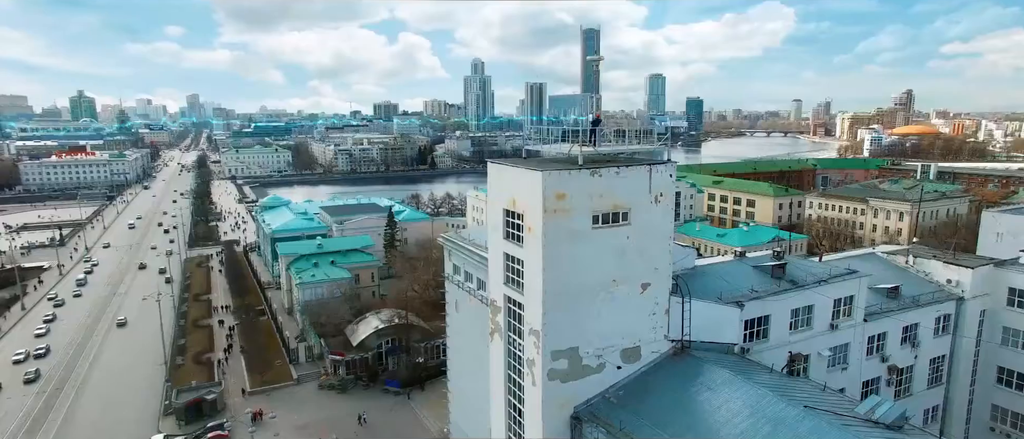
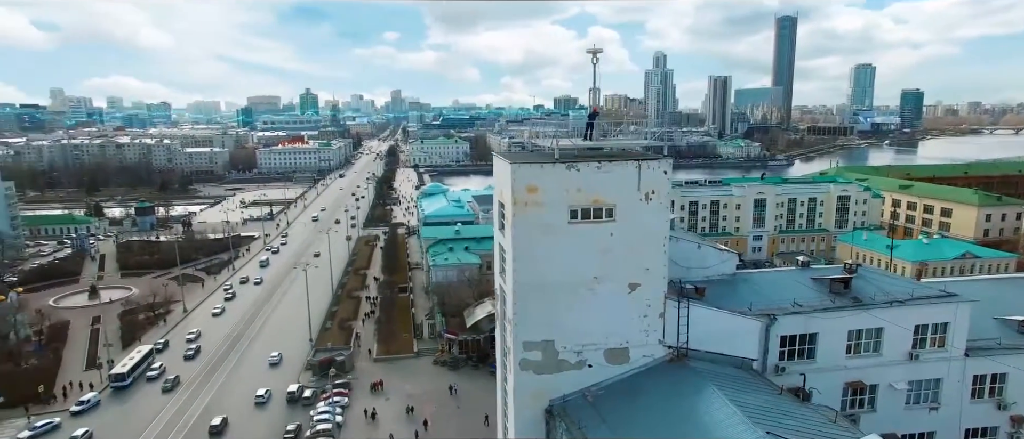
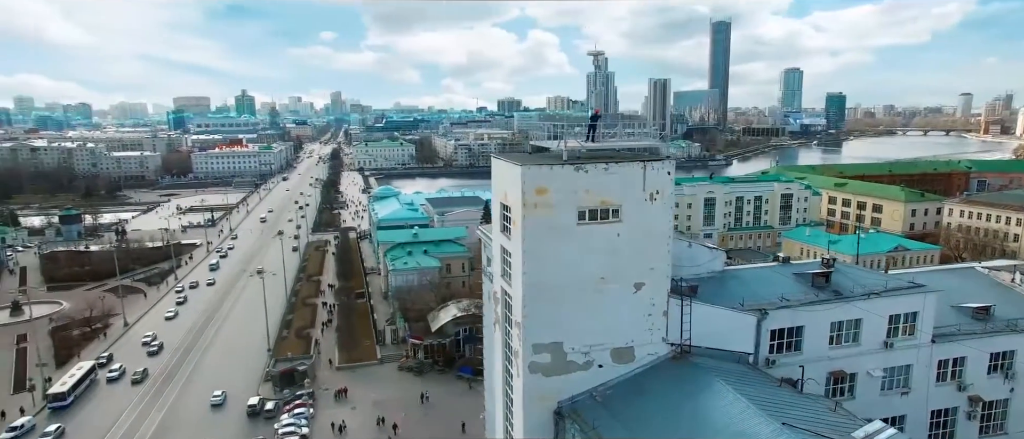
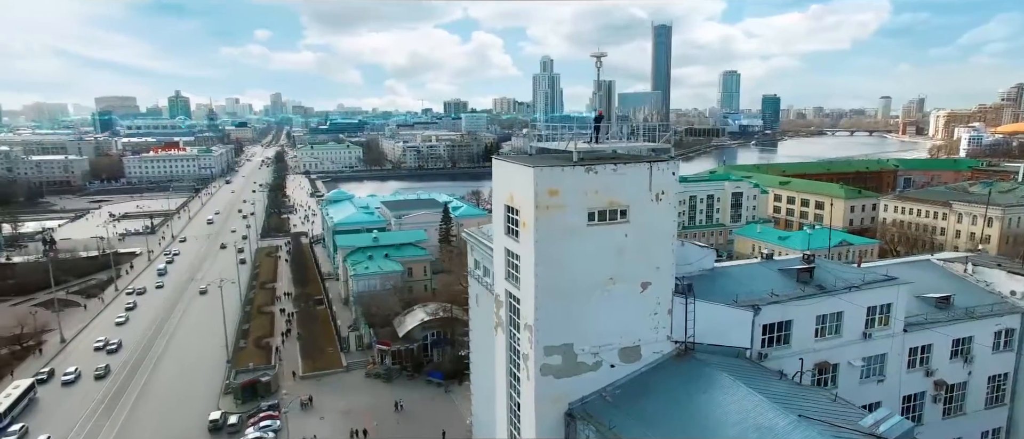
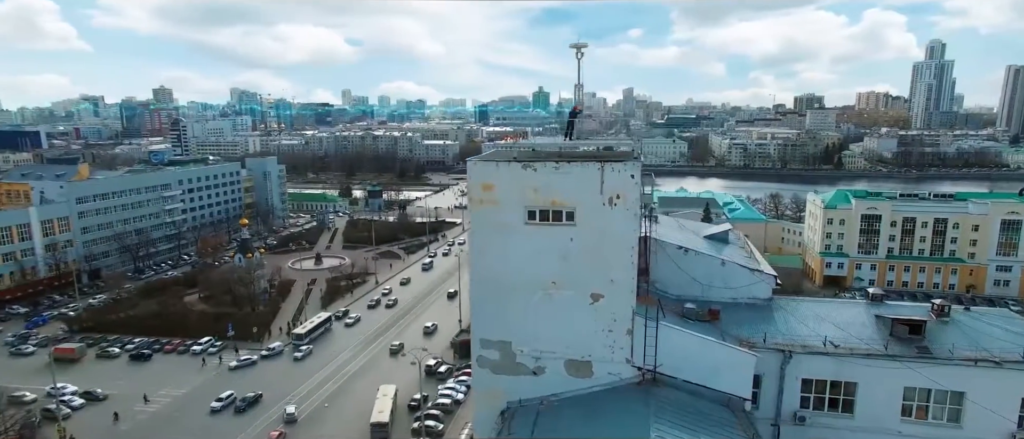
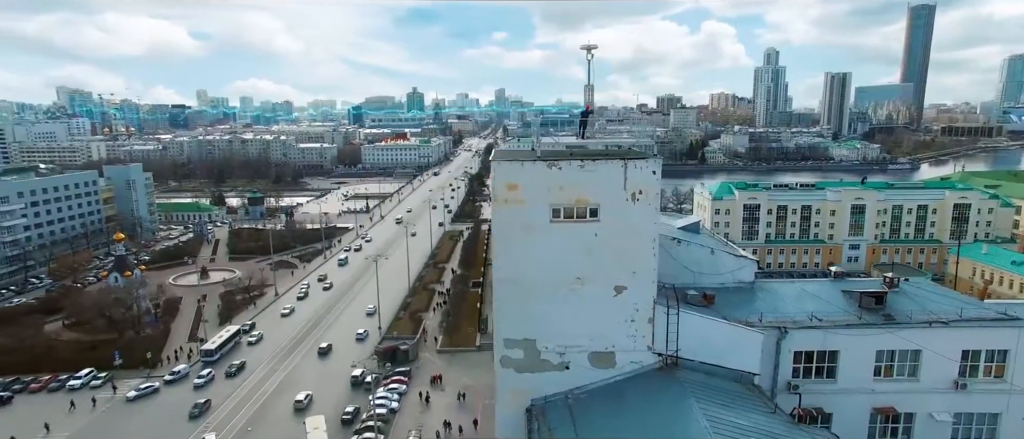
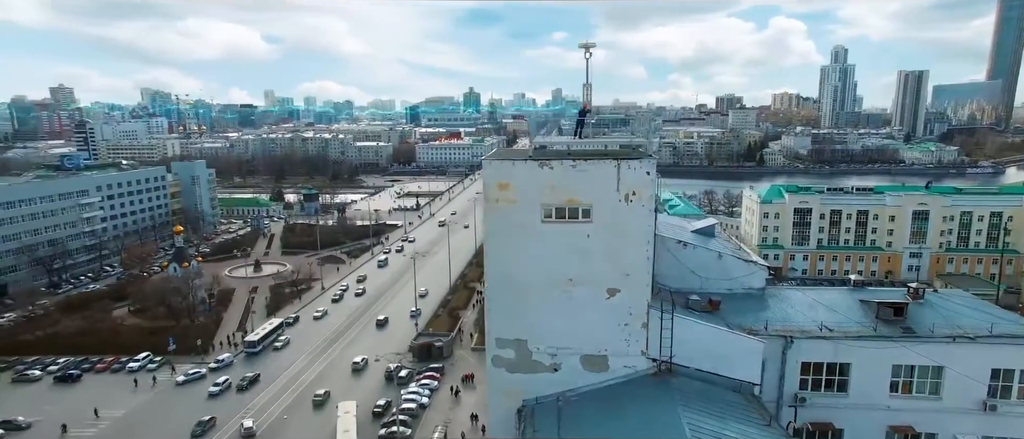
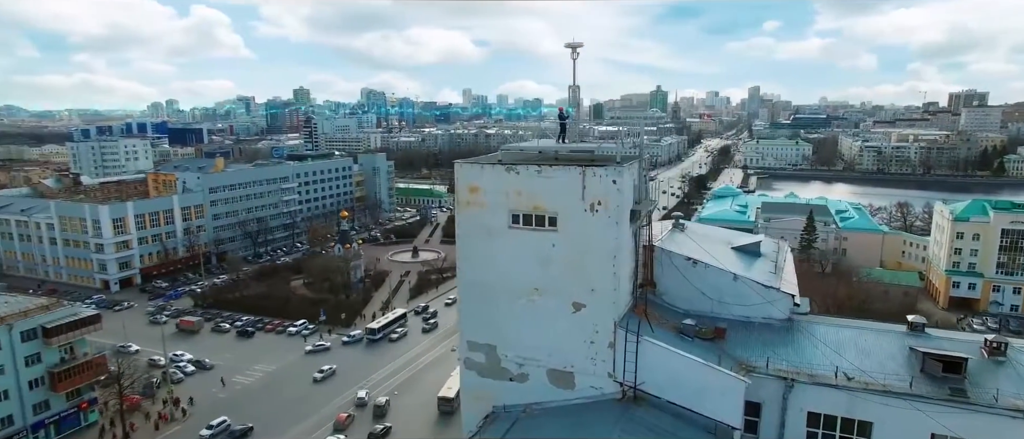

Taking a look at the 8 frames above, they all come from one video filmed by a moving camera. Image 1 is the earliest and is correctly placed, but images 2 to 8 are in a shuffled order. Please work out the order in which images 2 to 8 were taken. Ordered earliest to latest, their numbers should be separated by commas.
4, 3, 2, 6, 7, 5, 8
